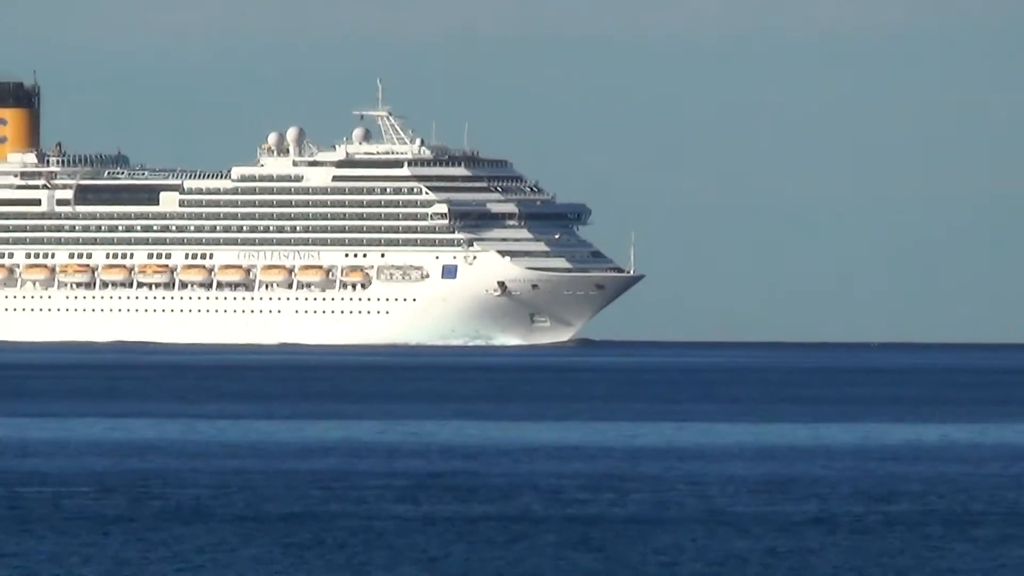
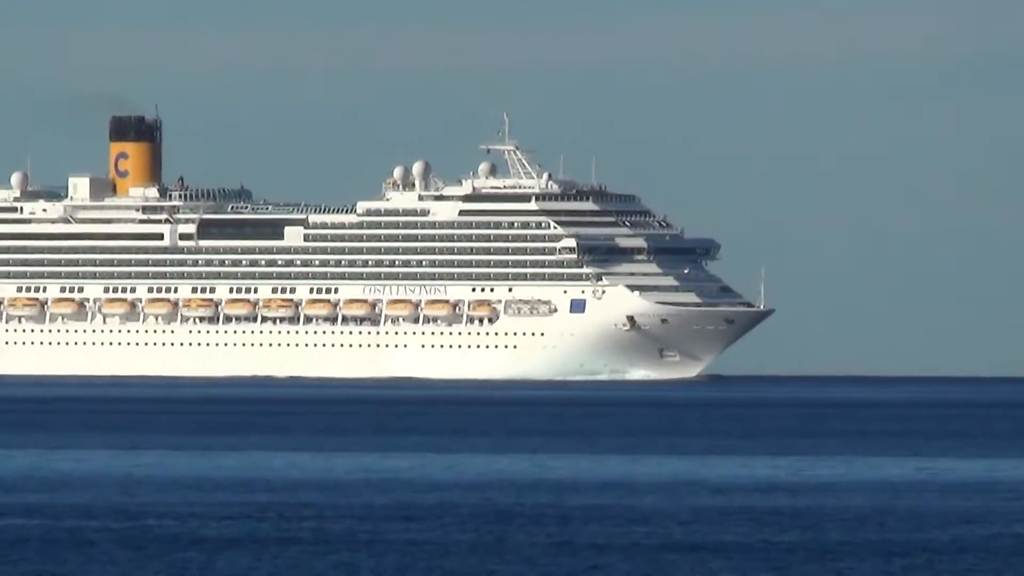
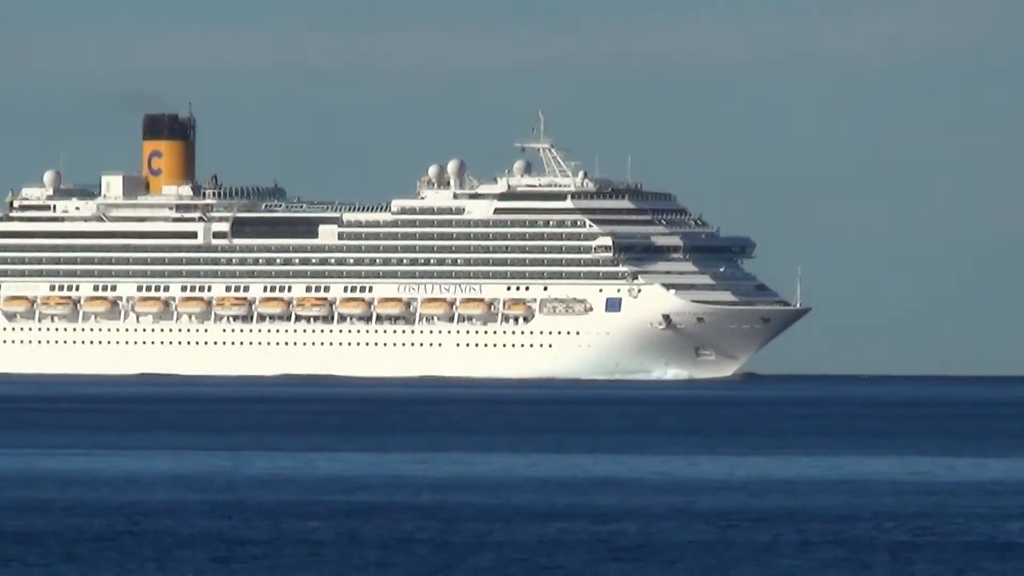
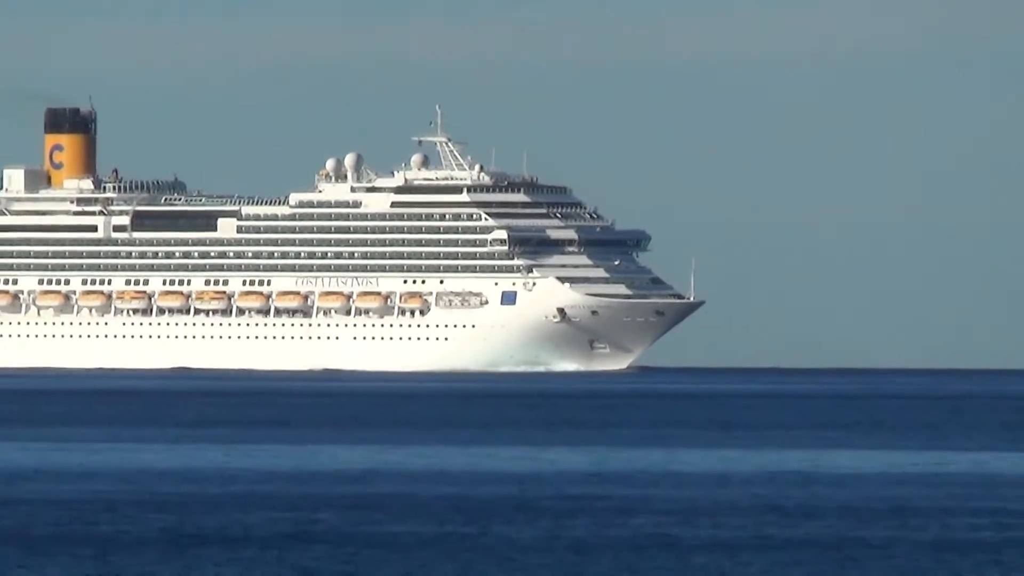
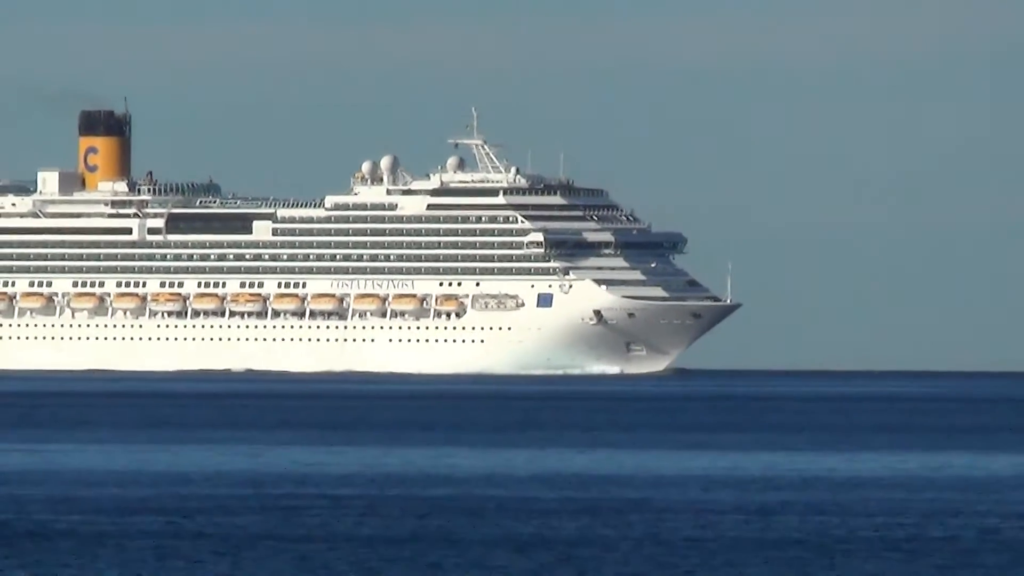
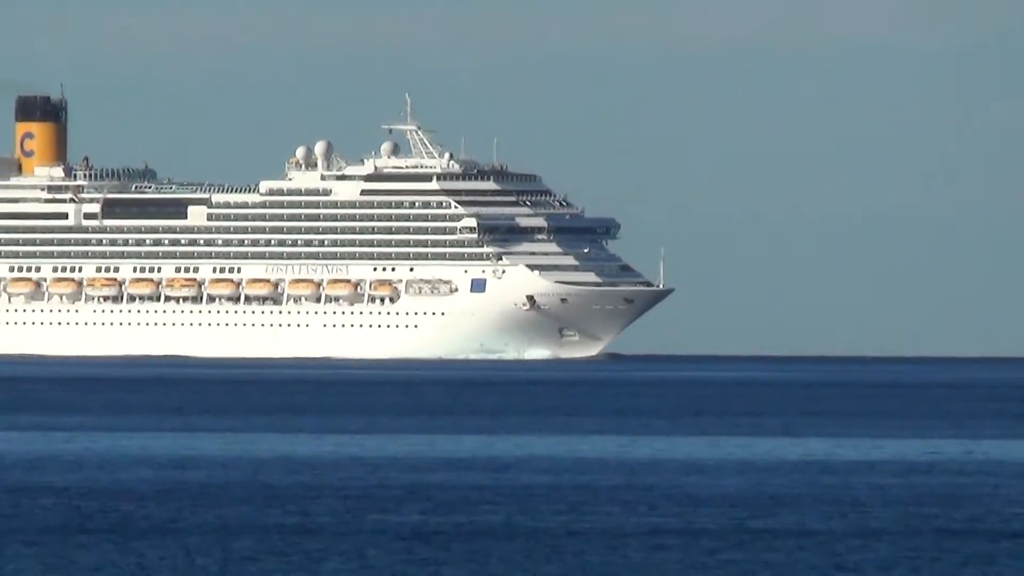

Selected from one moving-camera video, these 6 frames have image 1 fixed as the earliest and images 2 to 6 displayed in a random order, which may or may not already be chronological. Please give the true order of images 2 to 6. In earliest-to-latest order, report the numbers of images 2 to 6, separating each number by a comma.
6, 4, 5, 2, 3
